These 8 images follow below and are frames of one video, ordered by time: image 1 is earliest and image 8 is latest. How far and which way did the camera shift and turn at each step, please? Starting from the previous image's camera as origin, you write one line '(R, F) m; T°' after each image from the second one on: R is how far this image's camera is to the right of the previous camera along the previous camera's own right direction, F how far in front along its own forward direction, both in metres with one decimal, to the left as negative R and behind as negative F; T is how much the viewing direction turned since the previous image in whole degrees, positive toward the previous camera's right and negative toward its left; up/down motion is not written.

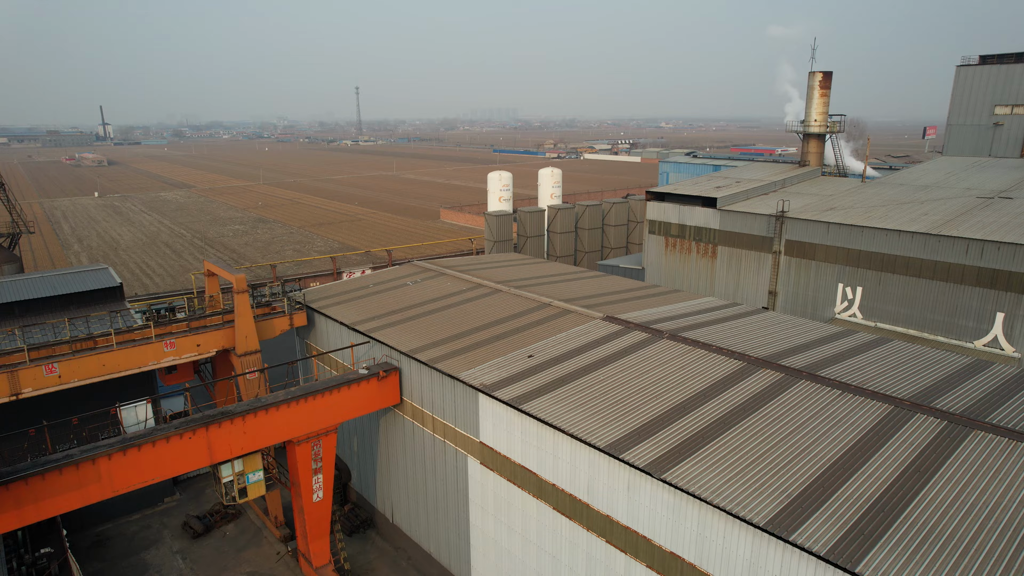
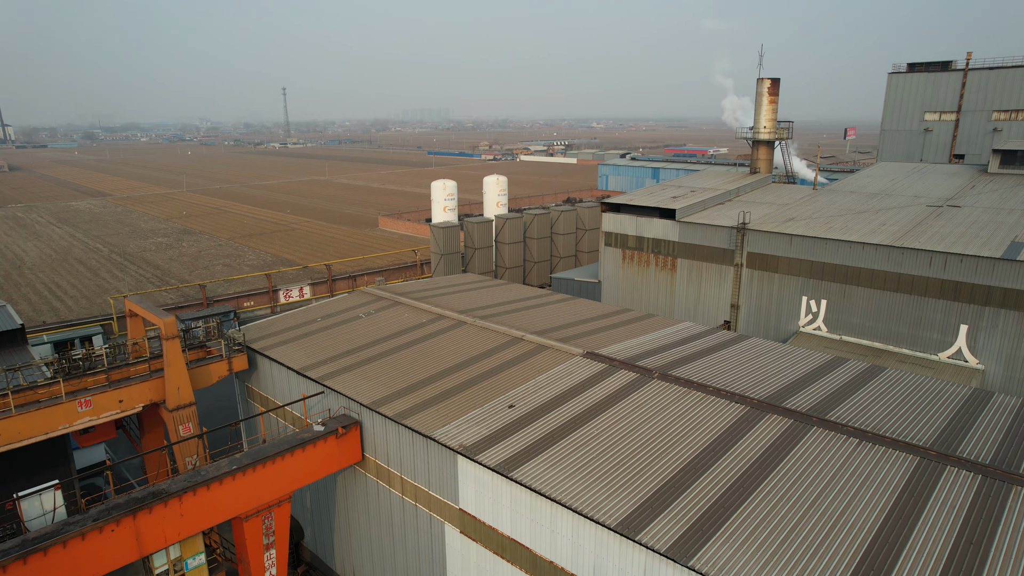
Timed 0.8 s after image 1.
(-0.6, +1.3) m; +5°
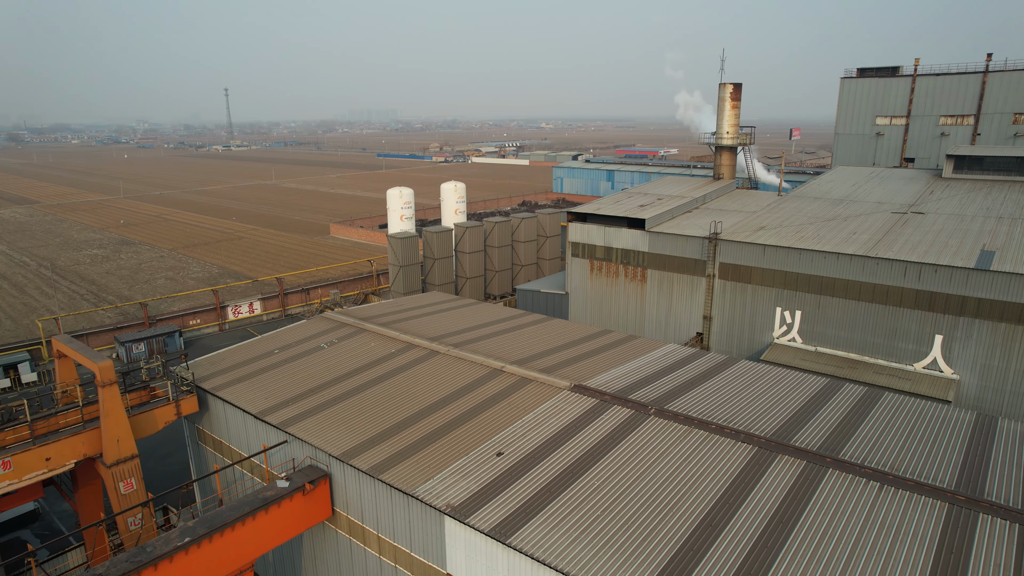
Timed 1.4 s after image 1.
(-0.5, +1.0) m; +4°
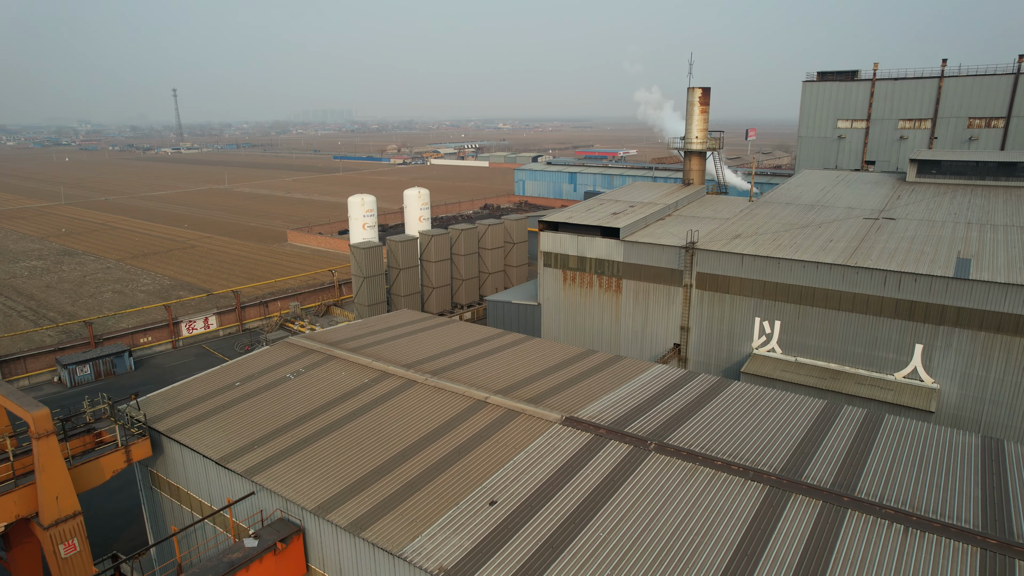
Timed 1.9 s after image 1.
(-0.4, +0.9) m; +3°
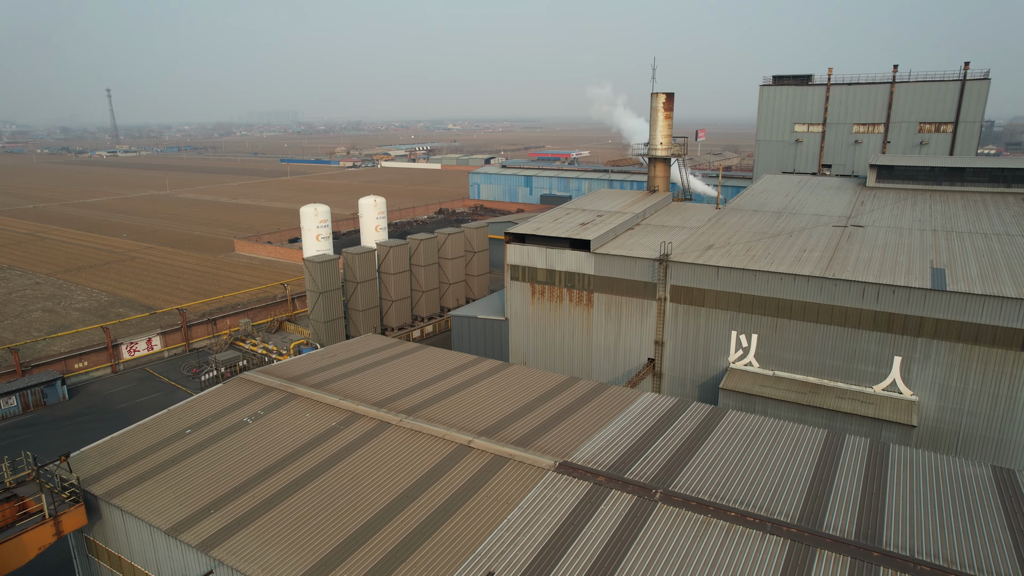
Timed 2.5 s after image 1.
(-0.5, +1.0) m; +4°
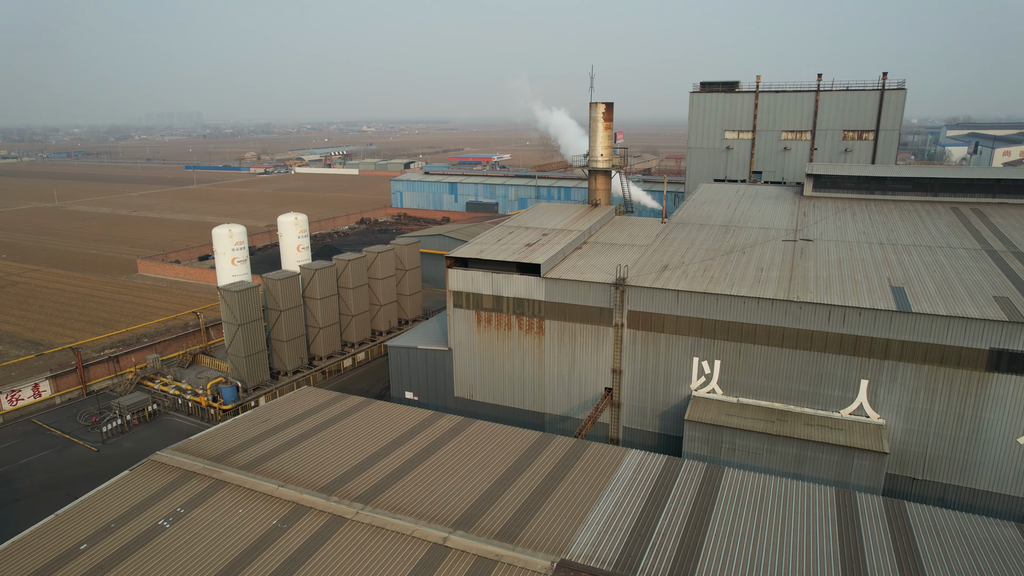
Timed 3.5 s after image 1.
(-0.7, +1.7) m; +7°
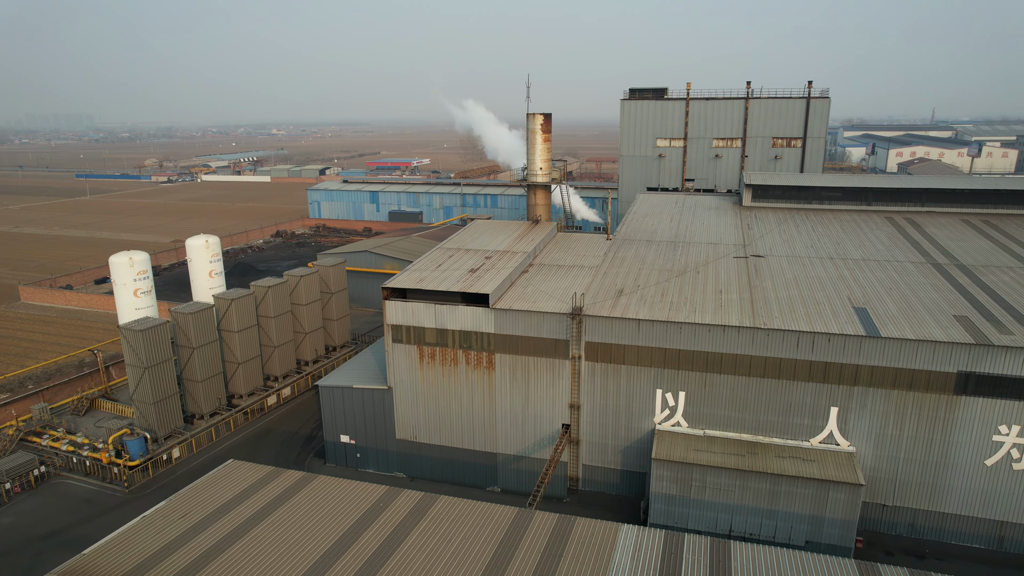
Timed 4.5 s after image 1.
(-0.7, +1.8) m; +7°
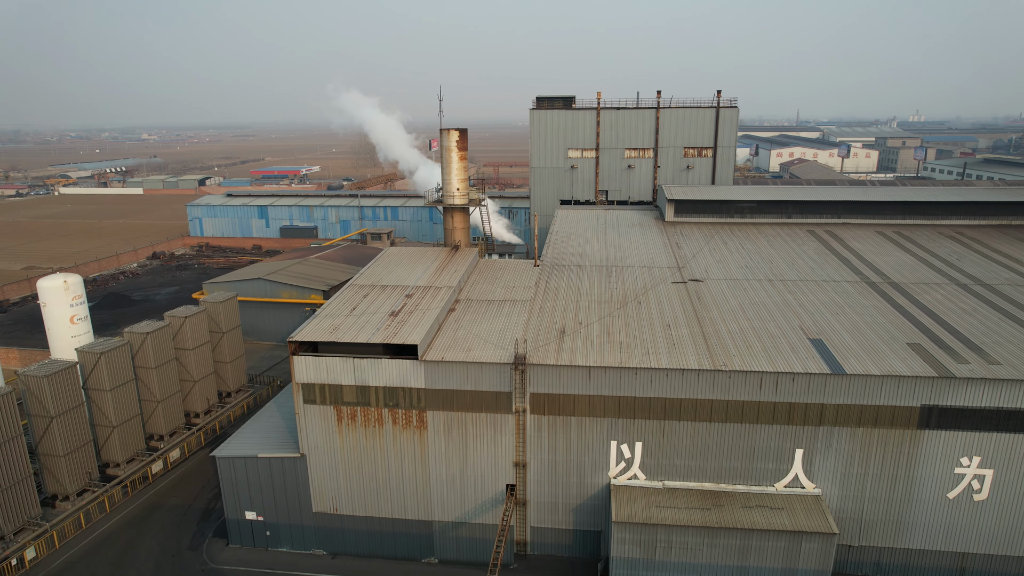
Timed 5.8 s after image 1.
(-0.8, +2.3) m; +9°
